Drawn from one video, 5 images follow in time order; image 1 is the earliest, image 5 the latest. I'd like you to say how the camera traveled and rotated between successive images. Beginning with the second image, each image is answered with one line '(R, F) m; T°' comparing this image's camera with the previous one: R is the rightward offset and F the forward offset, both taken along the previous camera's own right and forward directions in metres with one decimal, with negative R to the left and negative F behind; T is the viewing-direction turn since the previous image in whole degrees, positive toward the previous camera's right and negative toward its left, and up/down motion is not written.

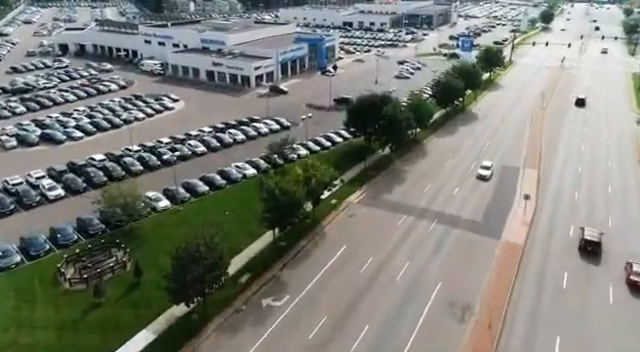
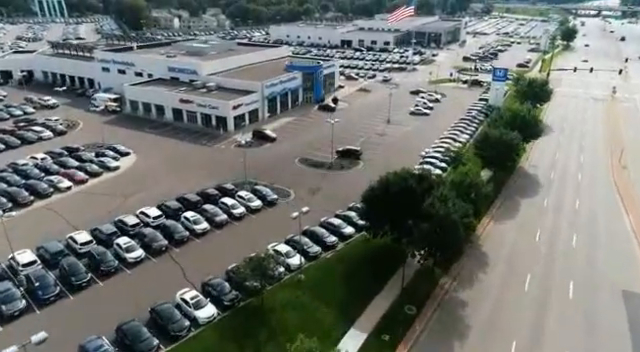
(-0.3, +16.4) m; +1°
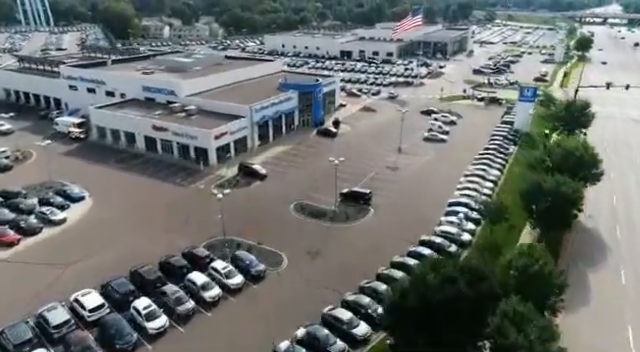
(-0.2, +9.3) m; 0°
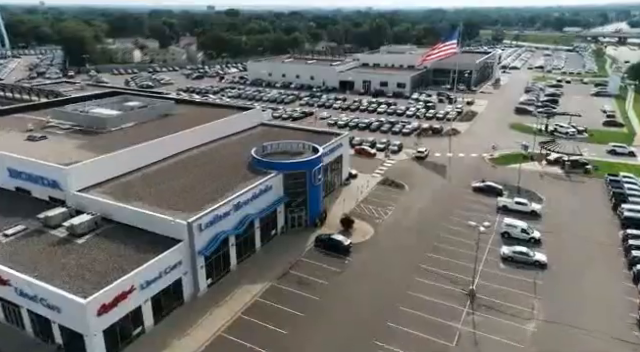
(-0.5, +24.7) m; +1°
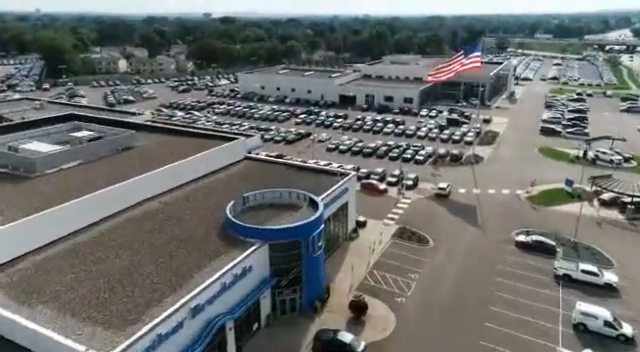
(-0.2, +10.2) m; 0°
